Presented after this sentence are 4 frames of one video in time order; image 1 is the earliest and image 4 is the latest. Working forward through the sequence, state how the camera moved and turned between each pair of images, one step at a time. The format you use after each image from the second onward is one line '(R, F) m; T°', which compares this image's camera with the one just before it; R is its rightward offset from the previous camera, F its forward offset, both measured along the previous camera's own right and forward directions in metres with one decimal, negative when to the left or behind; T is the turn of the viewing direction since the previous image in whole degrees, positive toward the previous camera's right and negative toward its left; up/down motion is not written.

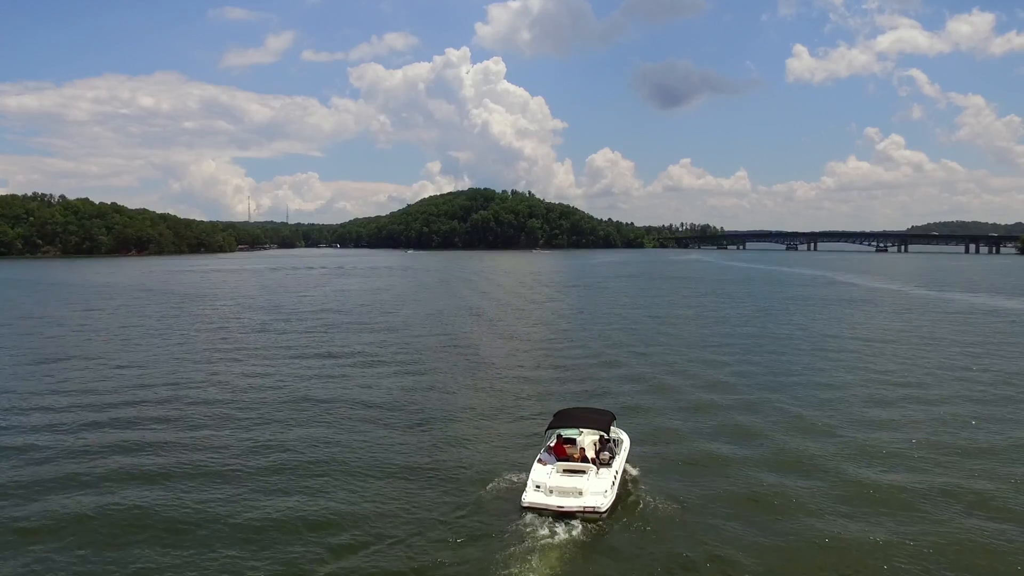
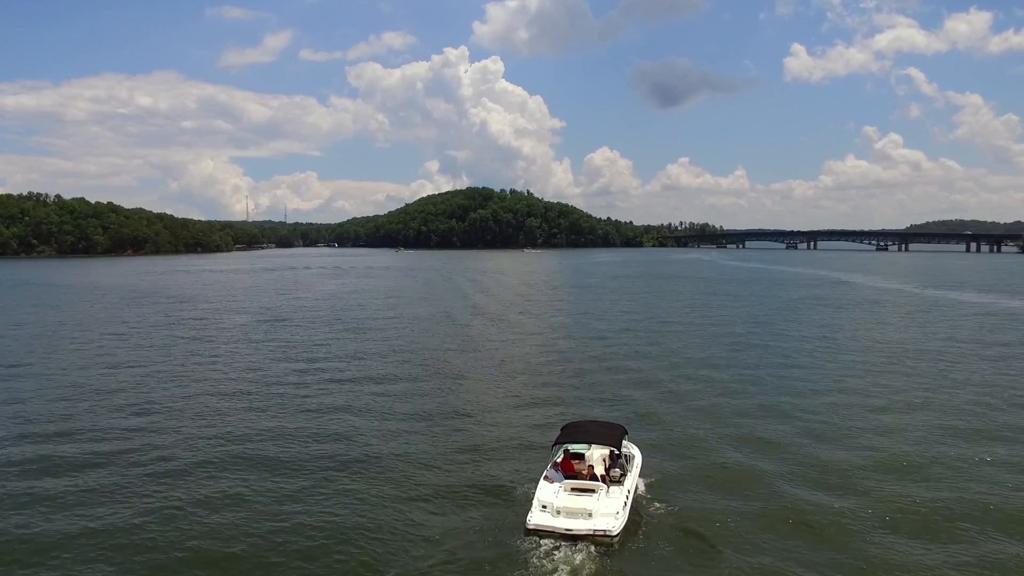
(0.0, +0.9) m; 0°
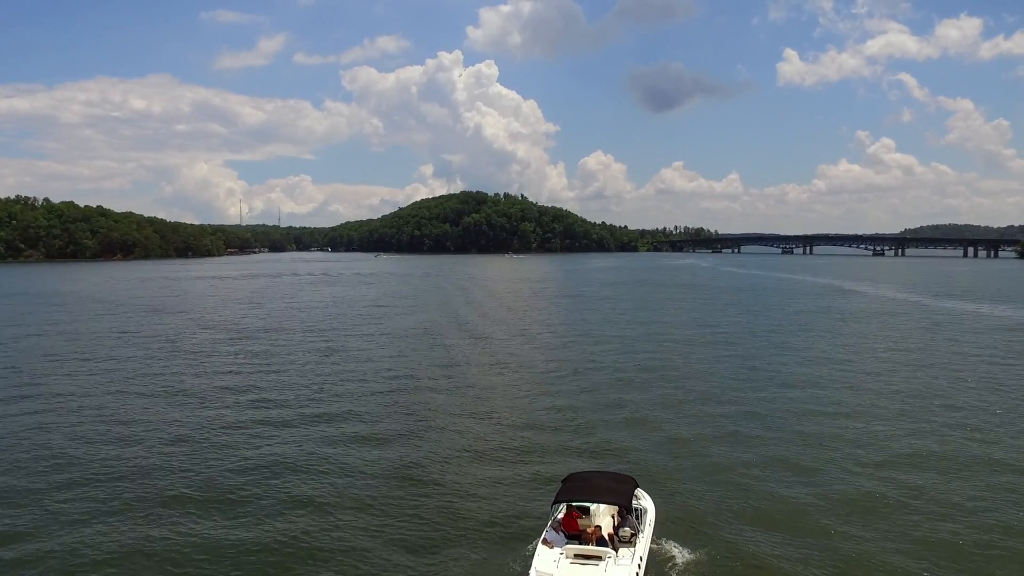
(0.0, +1.6) m; 0°
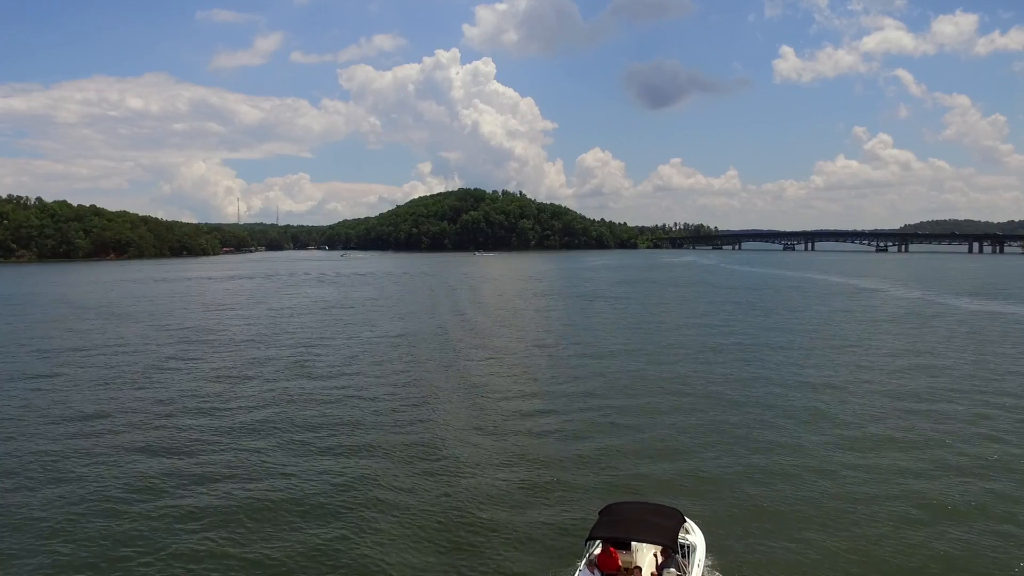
(-0.3, +2.2) m; 0°
